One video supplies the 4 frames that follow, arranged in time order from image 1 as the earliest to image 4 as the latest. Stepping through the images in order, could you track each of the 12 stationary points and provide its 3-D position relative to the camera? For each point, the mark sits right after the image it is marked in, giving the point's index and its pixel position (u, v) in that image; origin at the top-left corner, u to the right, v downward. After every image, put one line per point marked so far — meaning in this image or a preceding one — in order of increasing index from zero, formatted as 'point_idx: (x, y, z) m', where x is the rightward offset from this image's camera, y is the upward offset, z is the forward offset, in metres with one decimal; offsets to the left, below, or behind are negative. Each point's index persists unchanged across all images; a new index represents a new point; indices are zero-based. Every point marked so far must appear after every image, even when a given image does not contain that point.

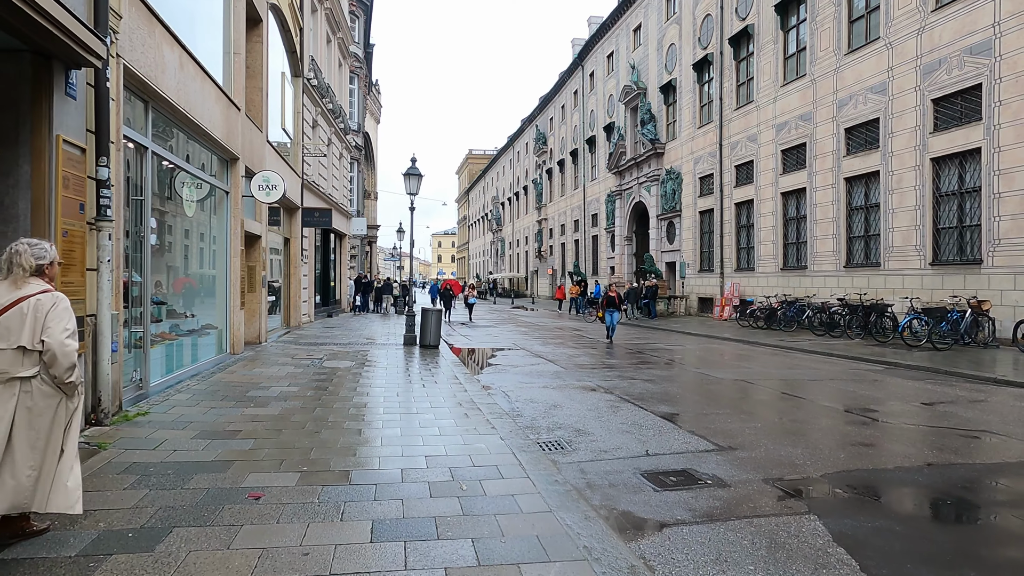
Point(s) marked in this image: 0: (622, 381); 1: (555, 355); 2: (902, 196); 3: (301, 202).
0: (+1.7, -1.4, +10.1) m
1: (+0.9, -1.4, +13.9) m
2: (+10.4, +2.5, +17.8) m
3: (-6.0, +2.5, +18.9) m
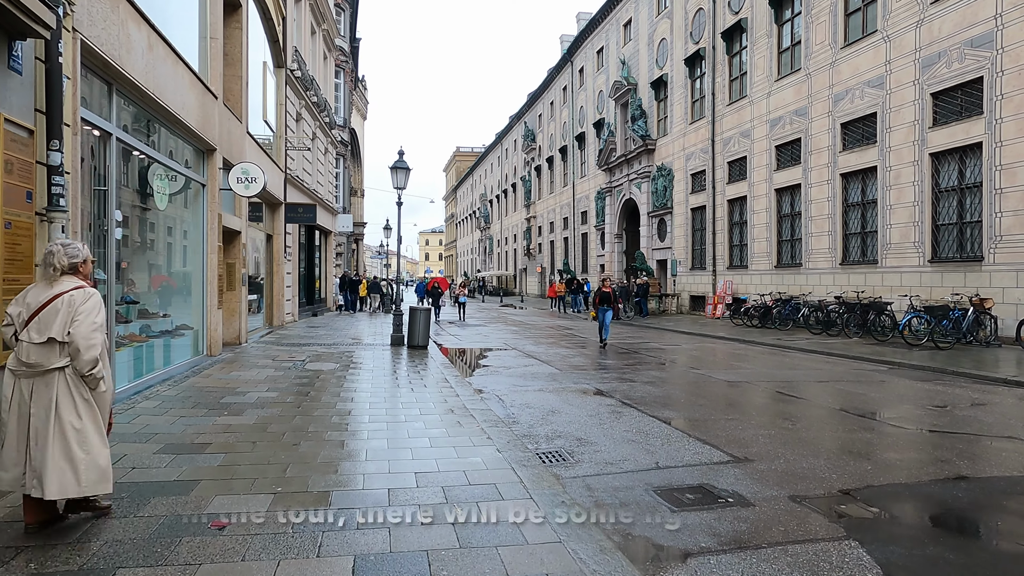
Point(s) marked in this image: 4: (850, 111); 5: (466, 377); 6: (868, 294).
0: (+1.6, -1.4, +9.6) m
1: (+0.7, -1.4, +13.4) m
2: (+10.2, +2.5, +17.5) m
3: (-6.3, +2.5, +18.3) m
4: (+9.9, +5.2, +19.4) m
5: (-0.7, -1.4, +10.1) m
6: (+10.1, -0.2, +18.7) m
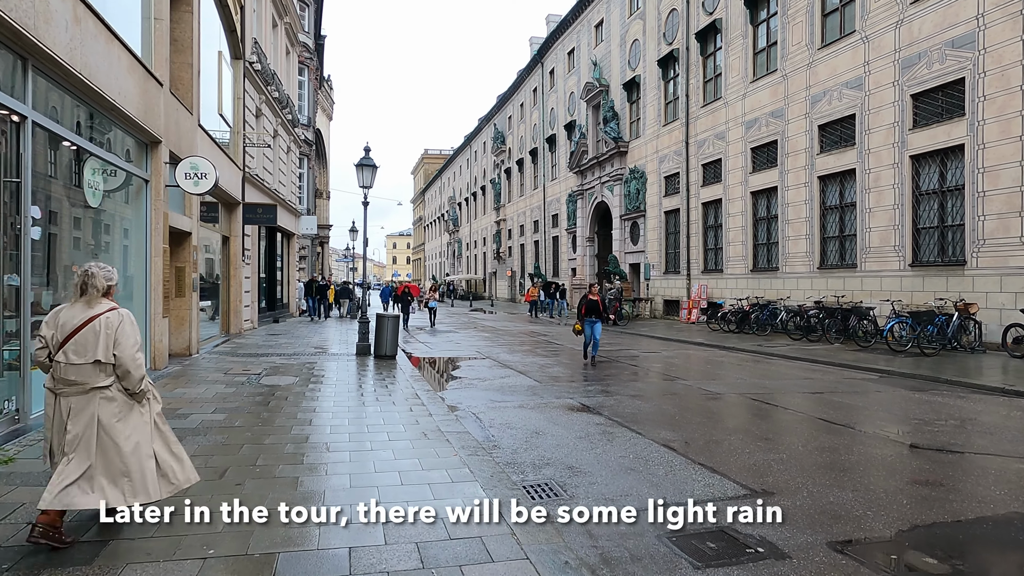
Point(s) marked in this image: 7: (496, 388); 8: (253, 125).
0: (+1.3, -1.5, +8.9) m
1: (+0.2, -1.5, +12.6) m
2: (+9.5, +2.4, +17.2) m
3: (-7.0, +2.4, +17.2) m
4: (+9.1, +5.0, +19.1) m
5: (-1.1, -1.5, +9.3) m
6: (+9.3, -0.3, +18.4) m
7: (-0.2, -1.4, +9.5) m
8: (-7.5, +4.7, +19.2) m
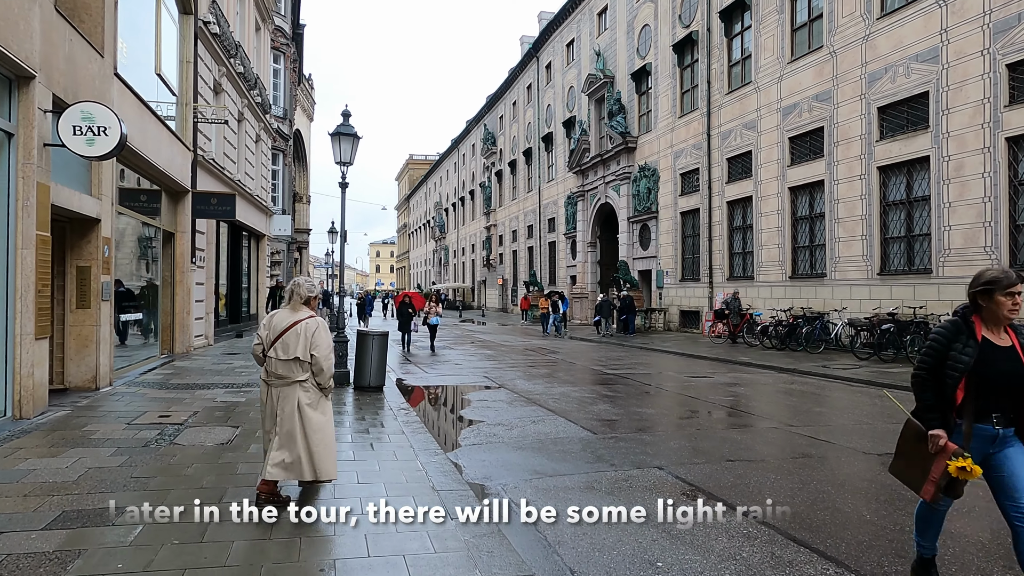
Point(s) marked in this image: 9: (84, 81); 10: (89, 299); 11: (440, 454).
0: (+1.8, -1.5, +5.8) m
1: (+0.6, -1.6, +9.5) m
2: (+9.7, +2.2, +14.3) m
3: (-6.7, +2.2, +13.9) m
4: (+9.3, +4.8, +16.3) m
5: (-0.6, -1.5, +6.1) m
6: (+9.5, -0.5, +15.5) m
7: (+0.2, -1.5, +6.4) m
8: (-7.3, +4.5, +16.0) m
9: (-5.0, +2.4, +7.8) m
10: (-5.3, -0.1, +8.4) m
11: (-0.7, -1.5, +6.1) m
